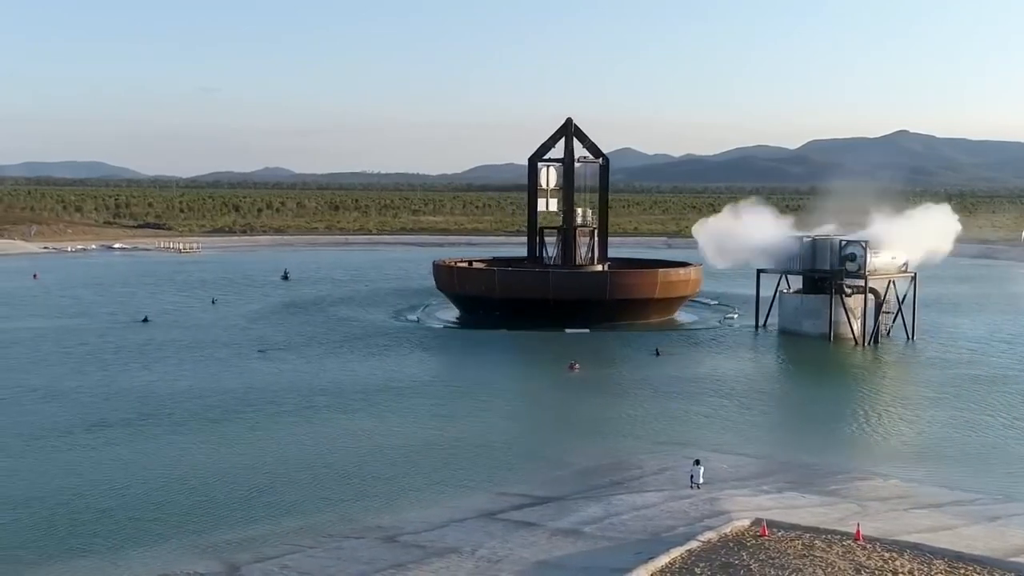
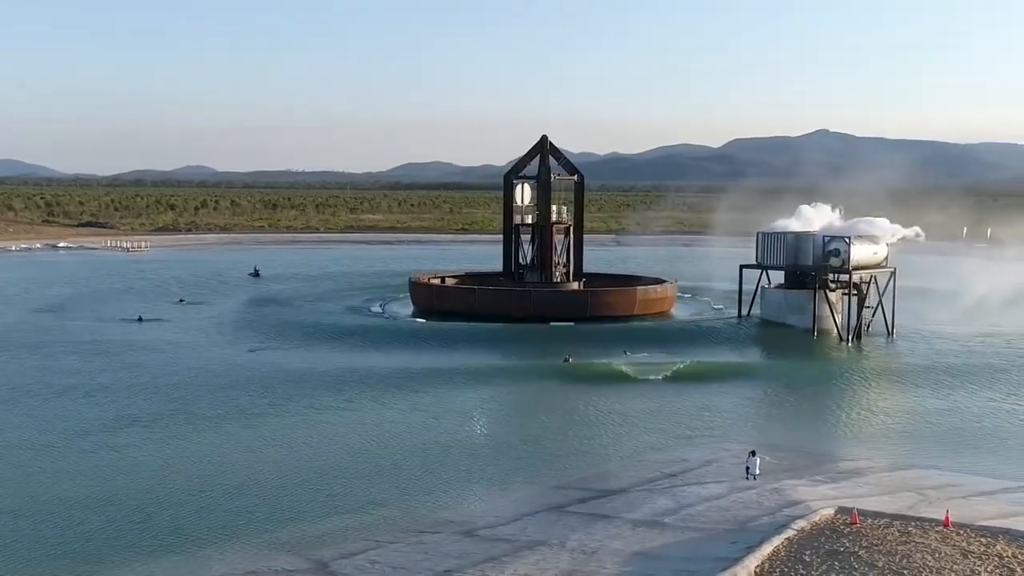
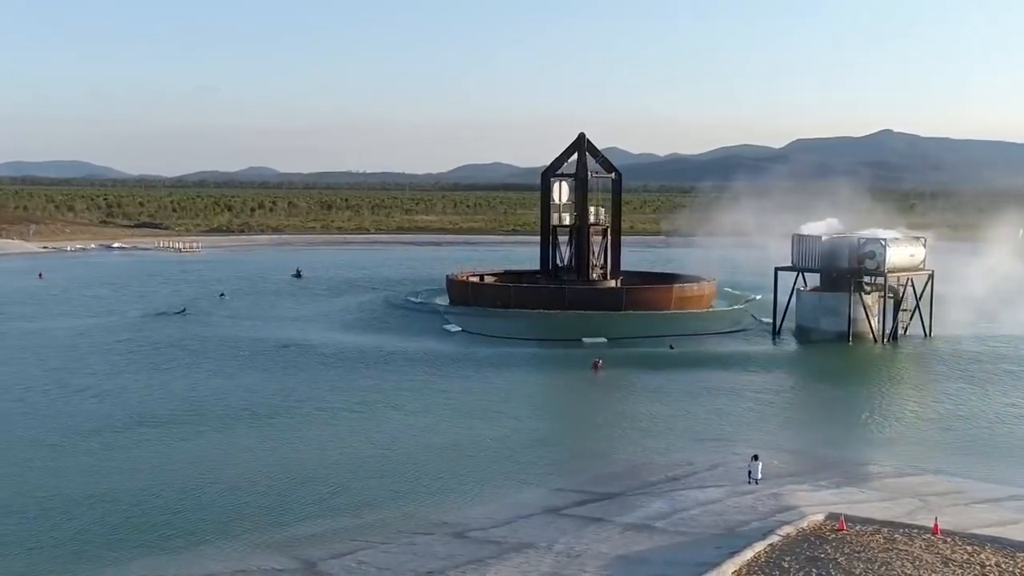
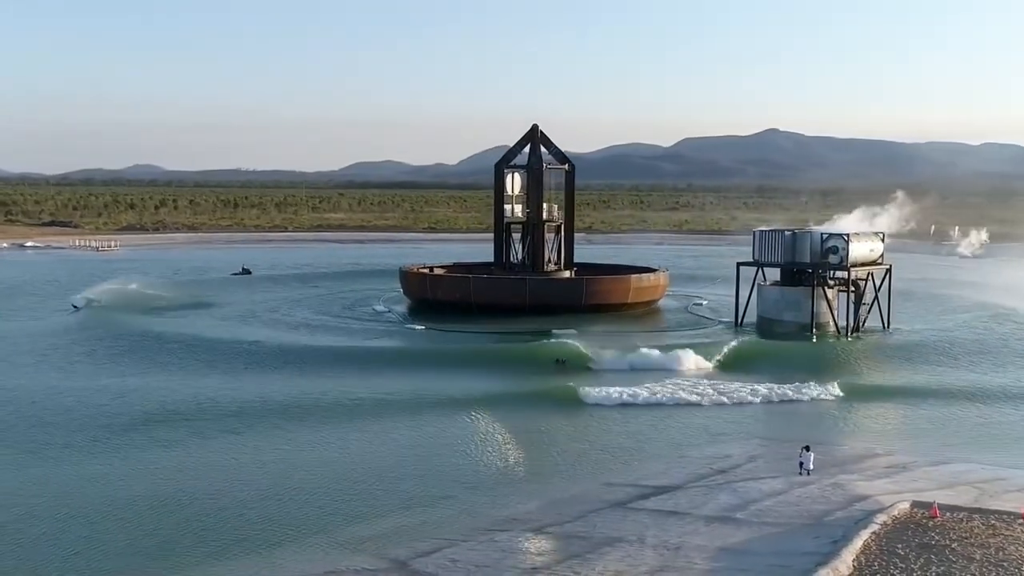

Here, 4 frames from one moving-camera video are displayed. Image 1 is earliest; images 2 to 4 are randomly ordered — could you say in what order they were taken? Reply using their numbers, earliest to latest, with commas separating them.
3, 2, 4
